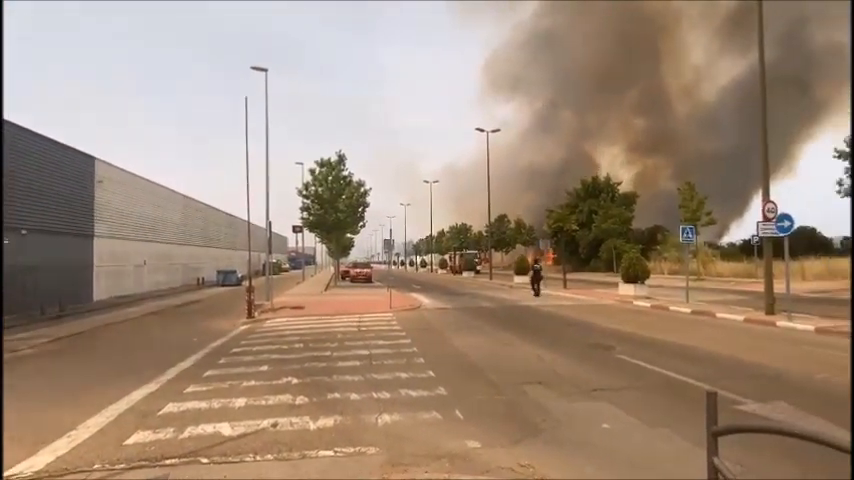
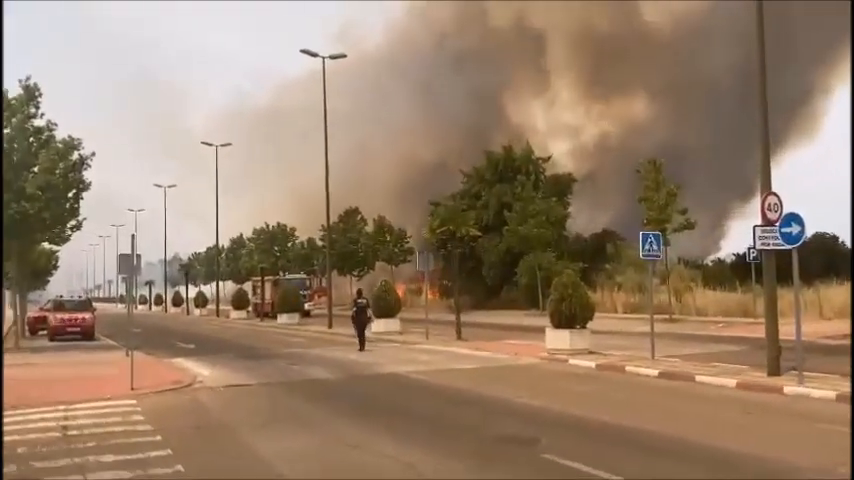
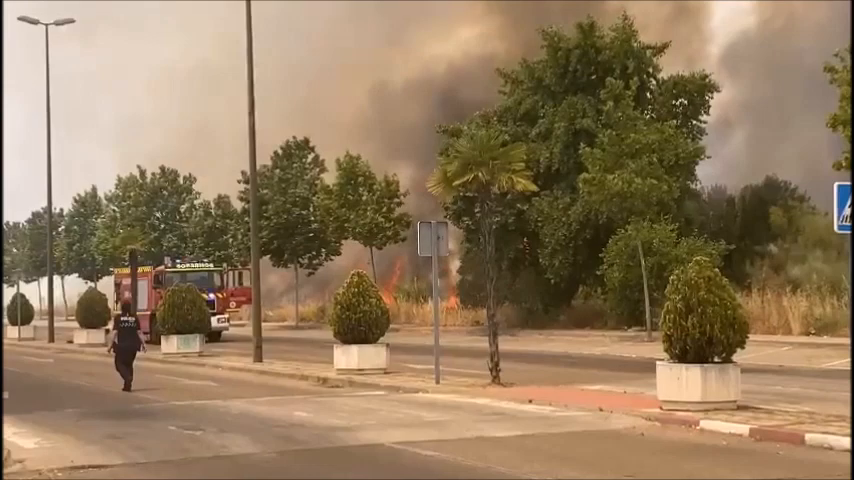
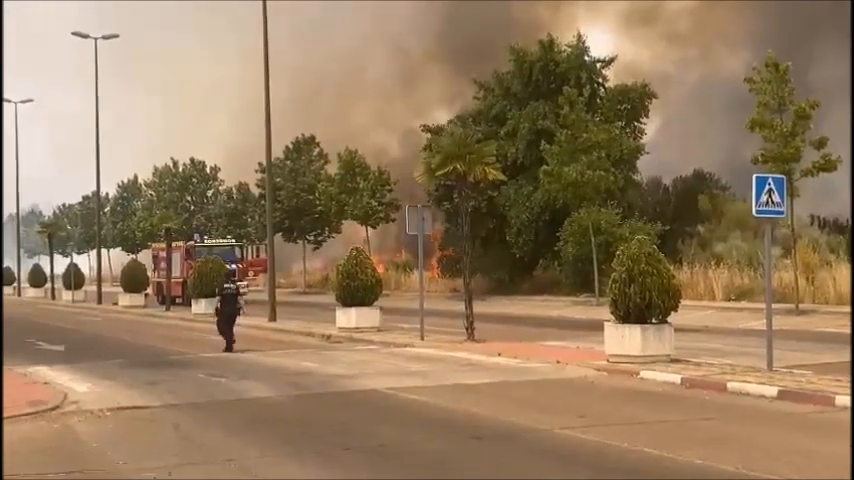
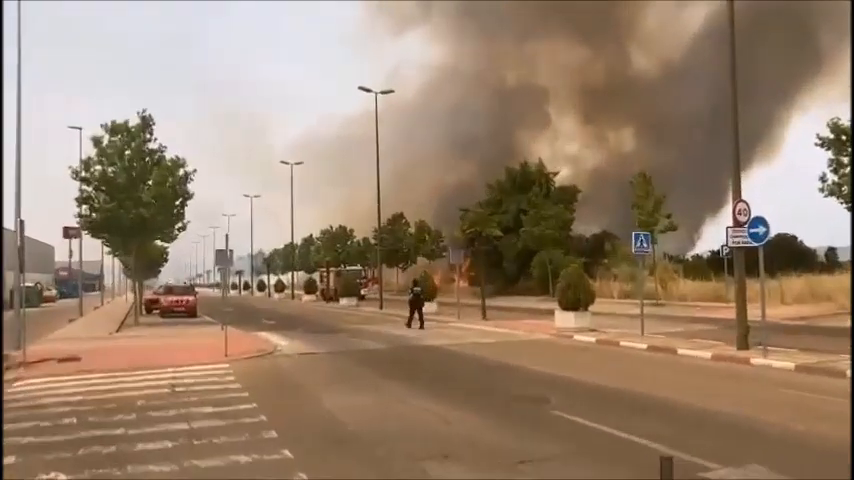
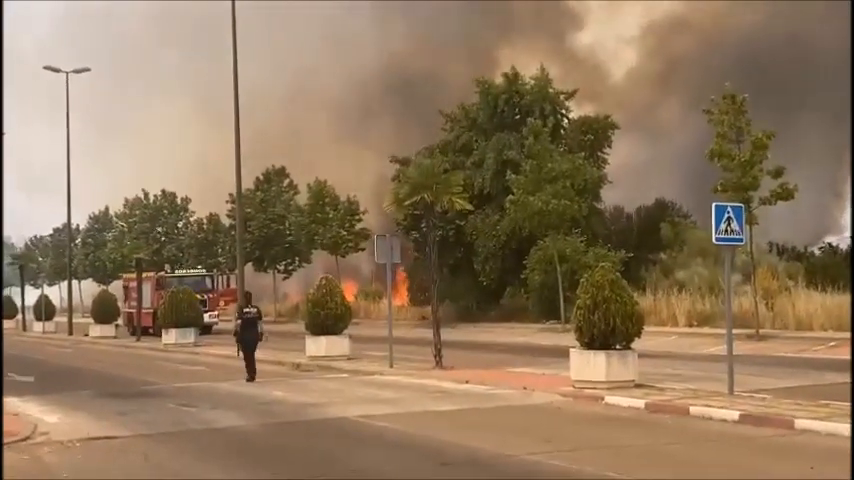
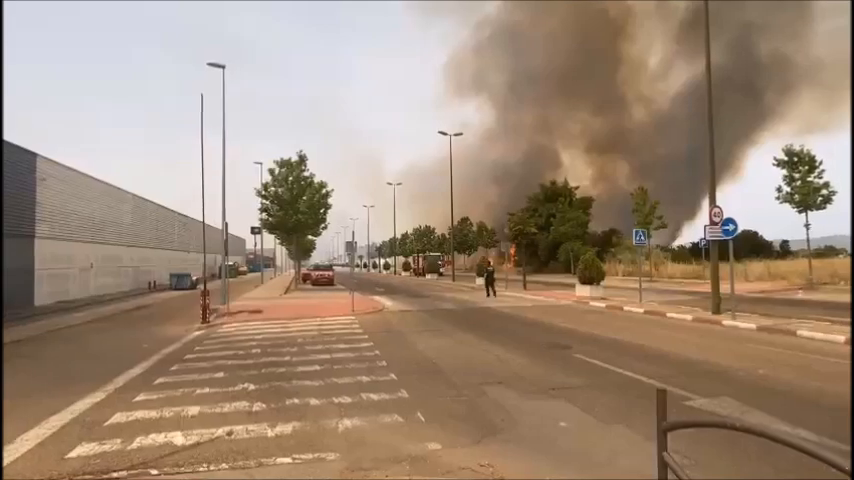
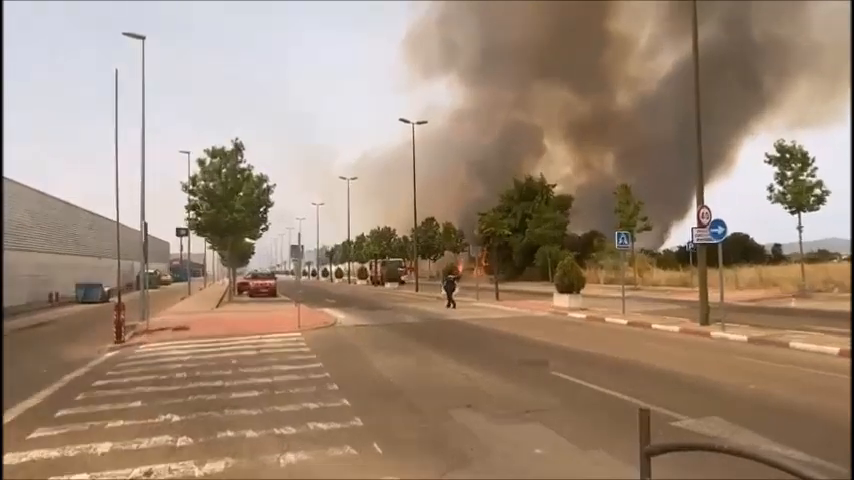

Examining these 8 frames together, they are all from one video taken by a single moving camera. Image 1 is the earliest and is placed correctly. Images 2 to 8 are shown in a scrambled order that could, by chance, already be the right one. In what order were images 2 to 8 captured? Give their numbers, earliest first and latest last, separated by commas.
7, 8, 5, 2, 6, 4, 3
